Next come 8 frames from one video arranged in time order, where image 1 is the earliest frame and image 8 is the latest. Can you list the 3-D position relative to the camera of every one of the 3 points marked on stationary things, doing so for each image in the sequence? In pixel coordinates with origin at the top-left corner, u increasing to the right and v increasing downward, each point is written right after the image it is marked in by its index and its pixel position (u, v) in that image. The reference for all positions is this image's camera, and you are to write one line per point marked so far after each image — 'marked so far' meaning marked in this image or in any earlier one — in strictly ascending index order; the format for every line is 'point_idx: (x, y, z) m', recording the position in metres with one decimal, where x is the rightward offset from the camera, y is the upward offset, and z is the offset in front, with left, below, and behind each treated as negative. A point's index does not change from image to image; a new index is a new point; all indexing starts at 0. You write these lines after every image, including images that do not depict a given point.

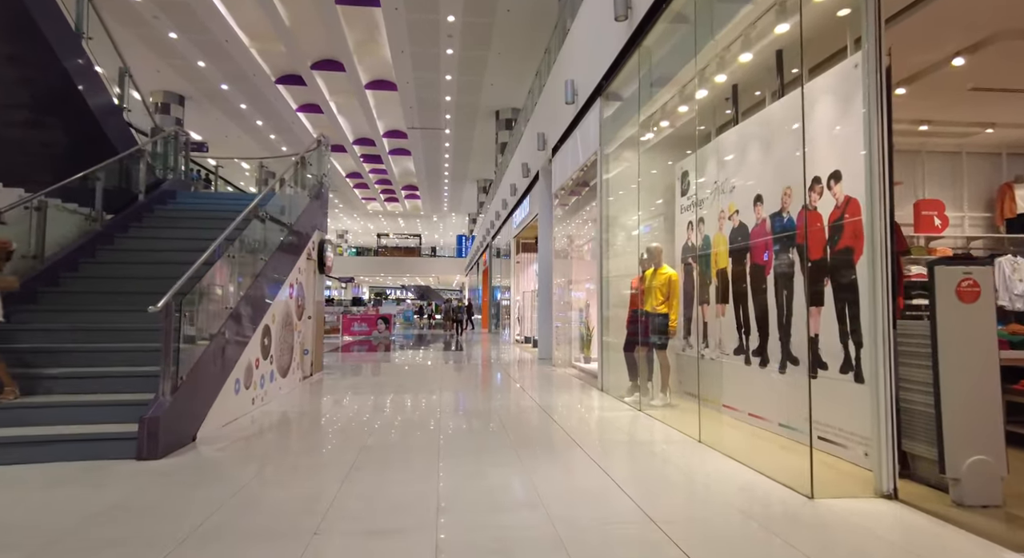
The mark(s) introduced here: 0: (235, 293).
0: (-2.4, -0.1, +4.8) m
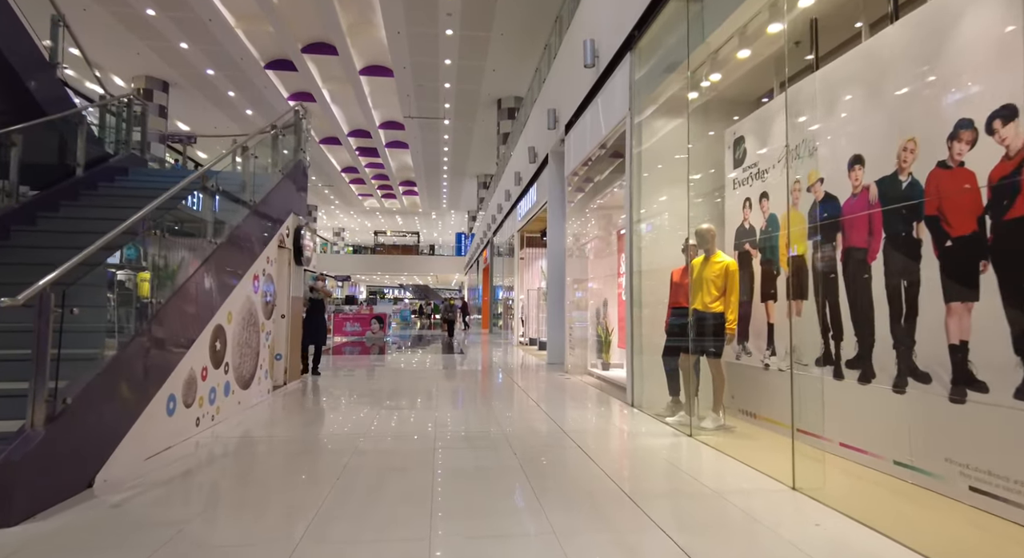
0: (-2.3, 0.0, +3.8) m
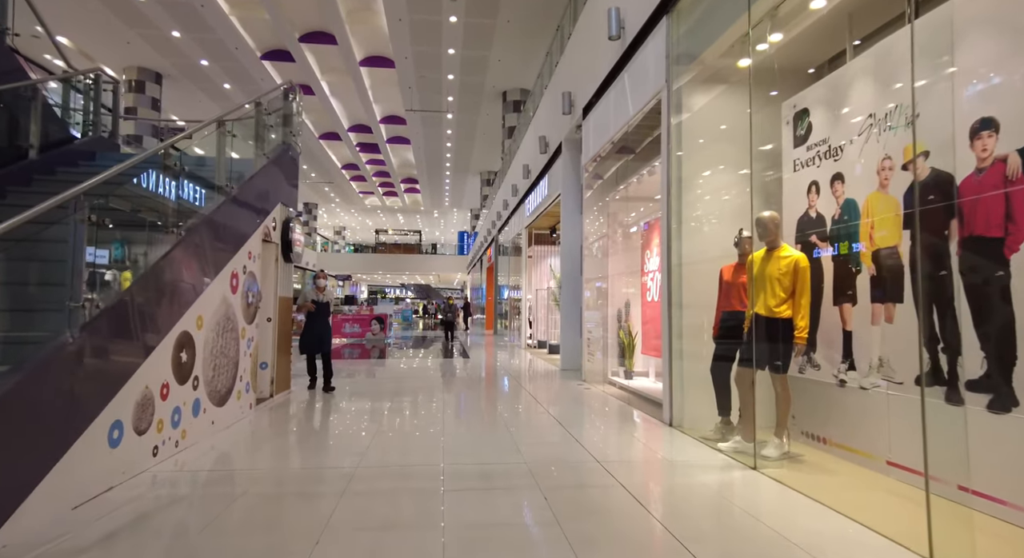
0: (-2.1, 0.0, +3.2) m
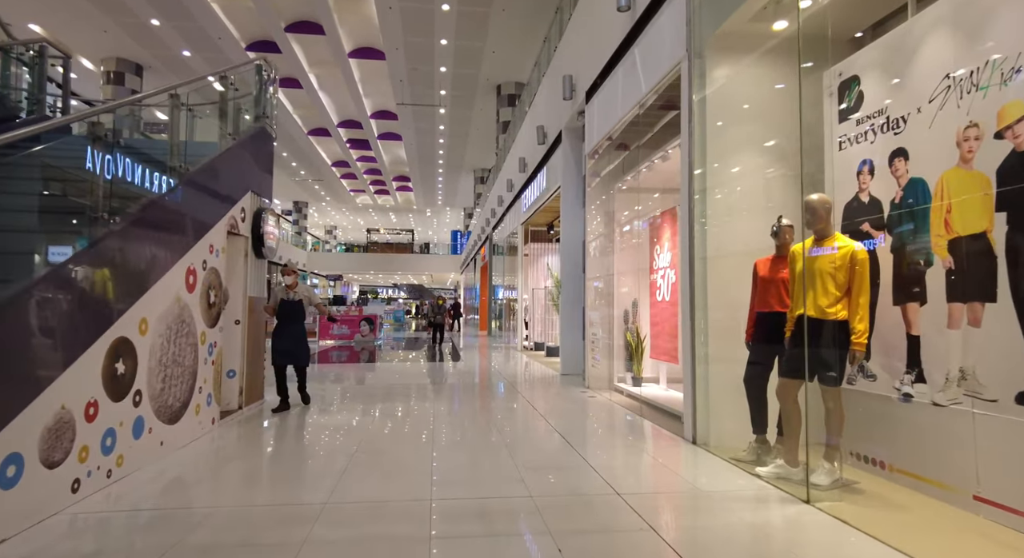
0: (-2.1, 0.0, +2.6) m
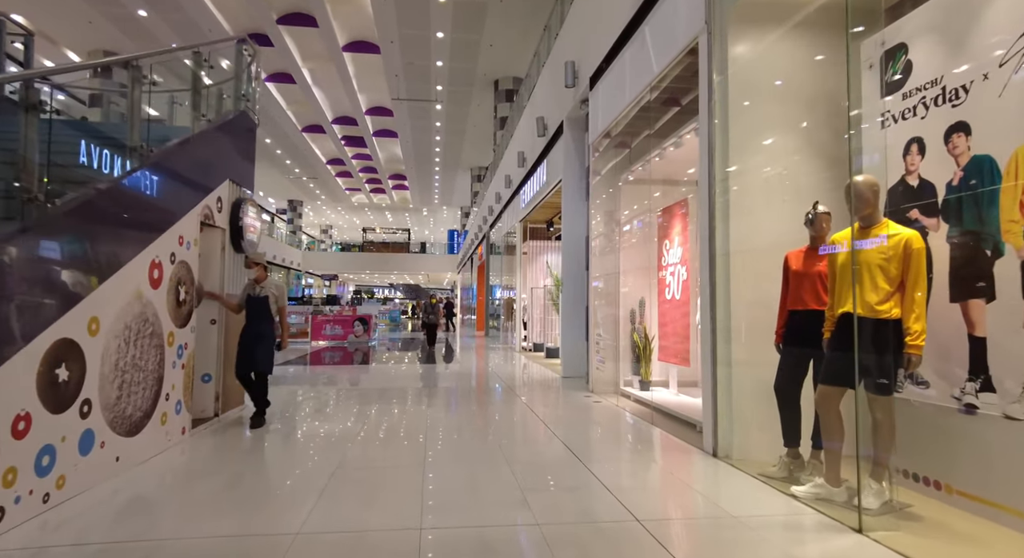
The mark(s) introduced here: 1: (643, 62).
0: (-2.1, +0.1, +2.3) m
1: (+1.2, +2.0, +4.6) m
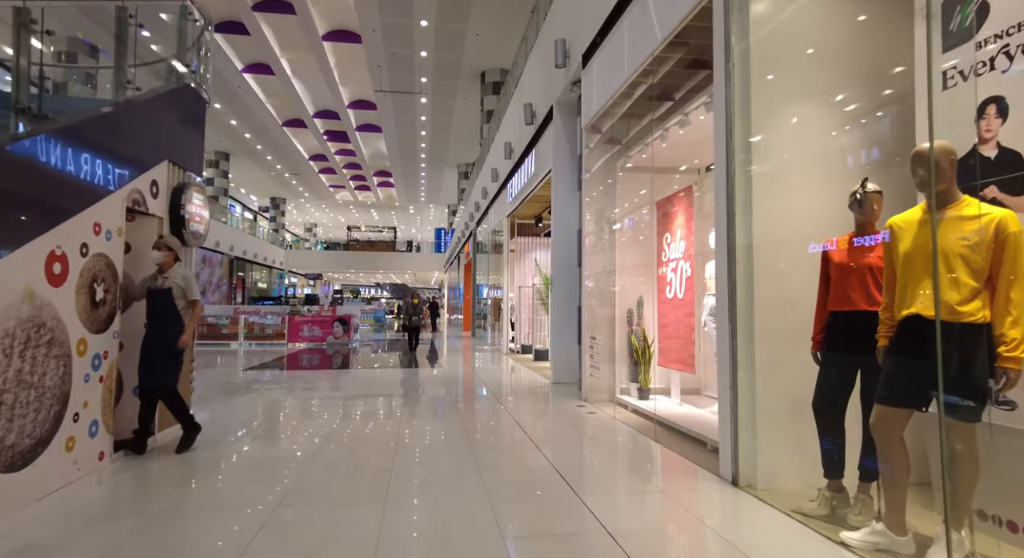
0: (-2.2, +0.1, +1.7) m
1: (+1.0, +2.0, +4.1) m
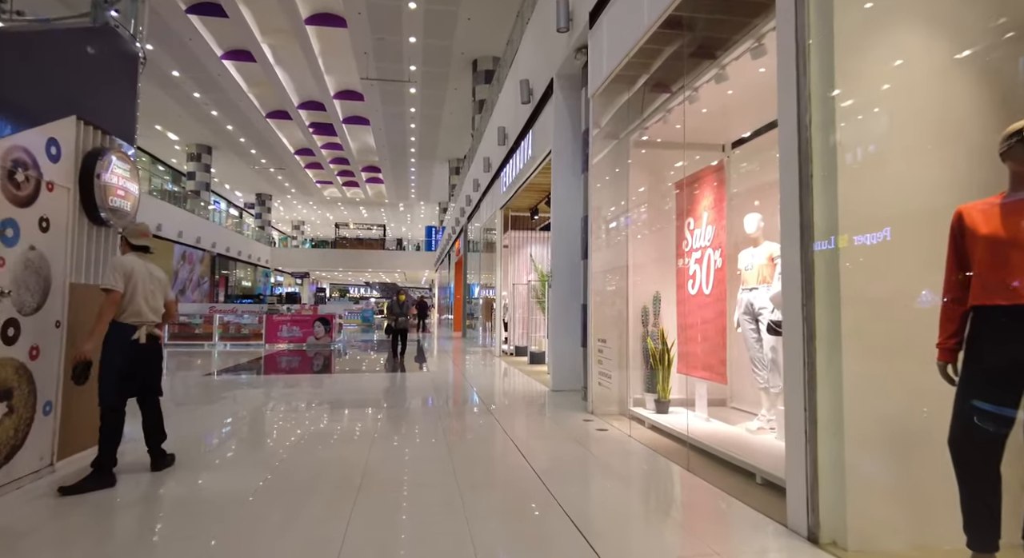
0: (-2.1, +0.2, +0.9) m
1: (+1.0, +2.1, +3.4) m
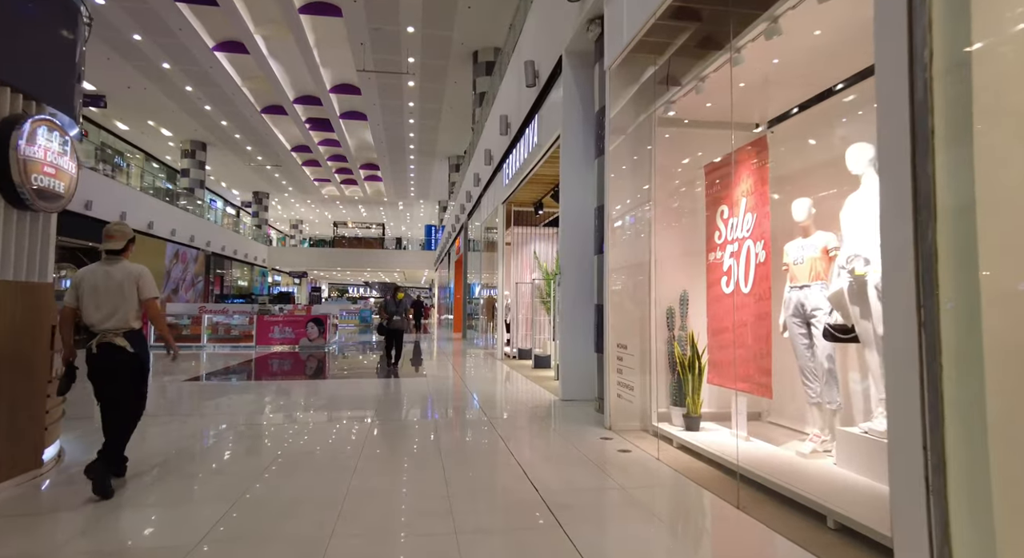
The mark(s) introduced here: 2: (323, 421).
0: (-2.1, +0.2, +0.4) m
1: (+1.1, +2.1, +2.8) m
2: (-2.0, -1.6, +5.4) m
